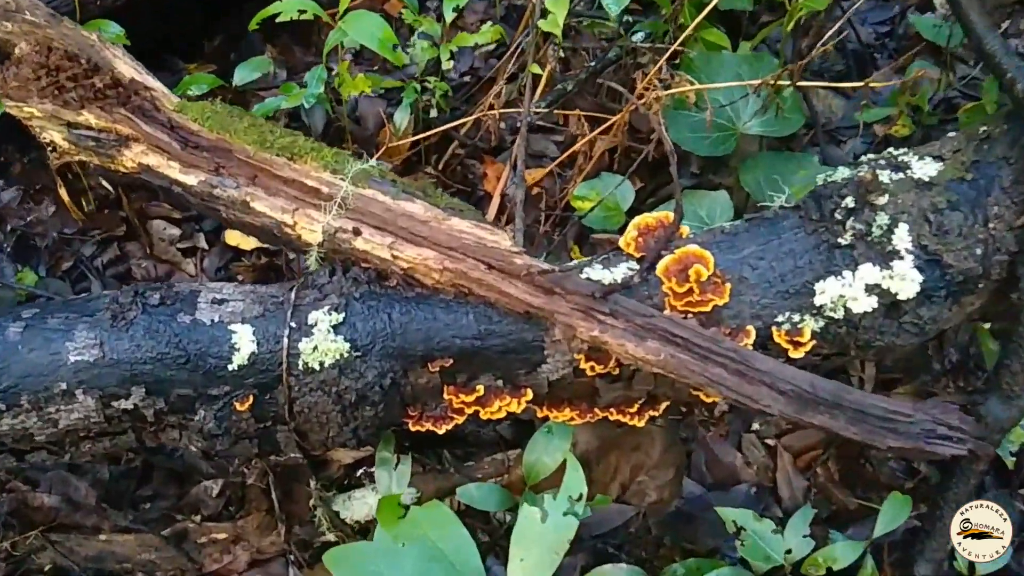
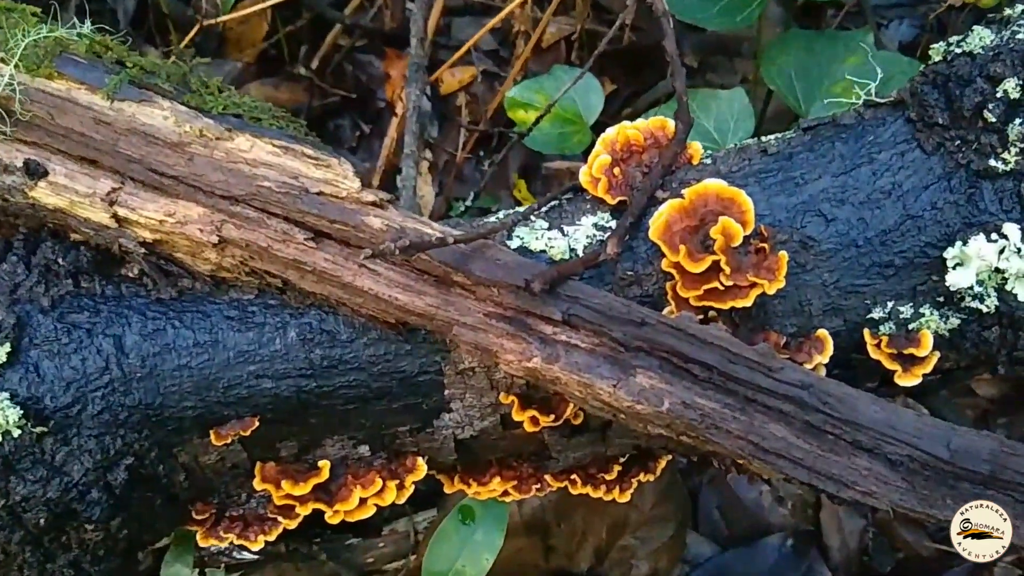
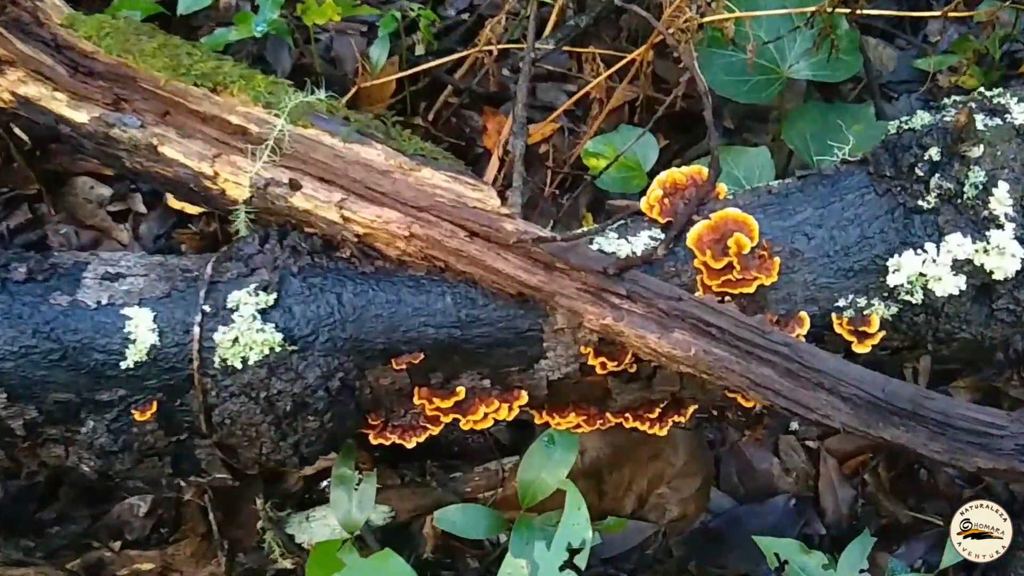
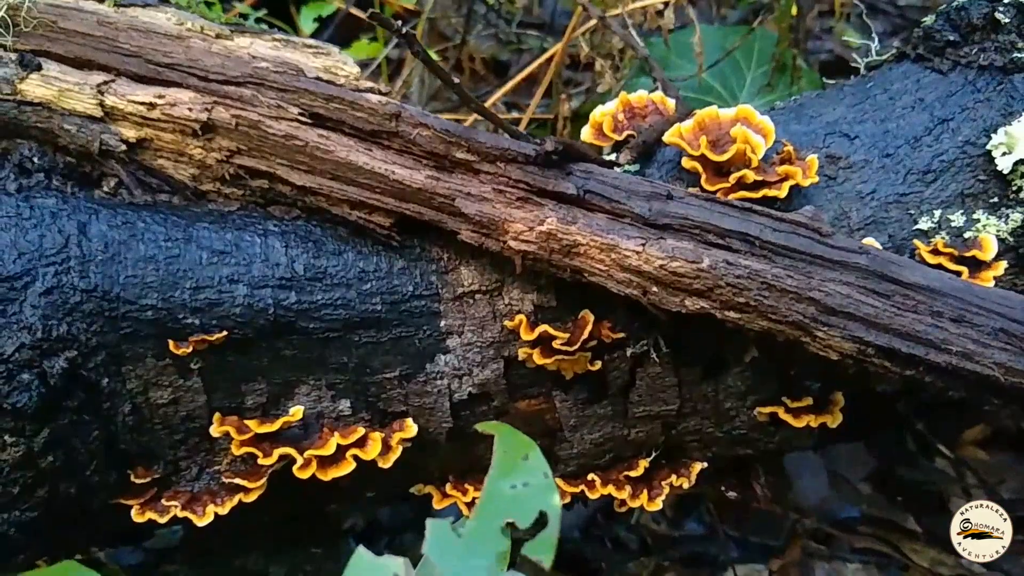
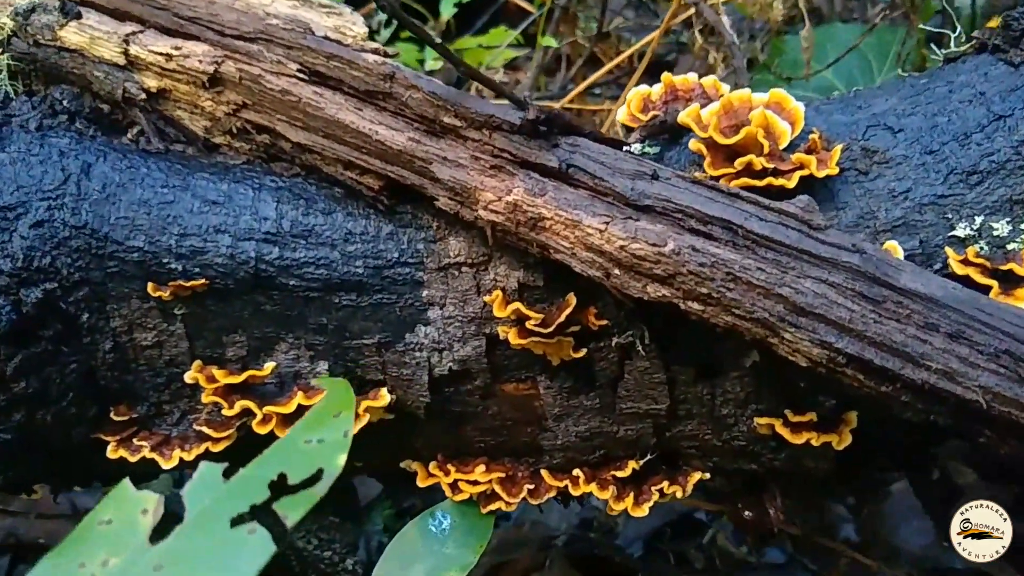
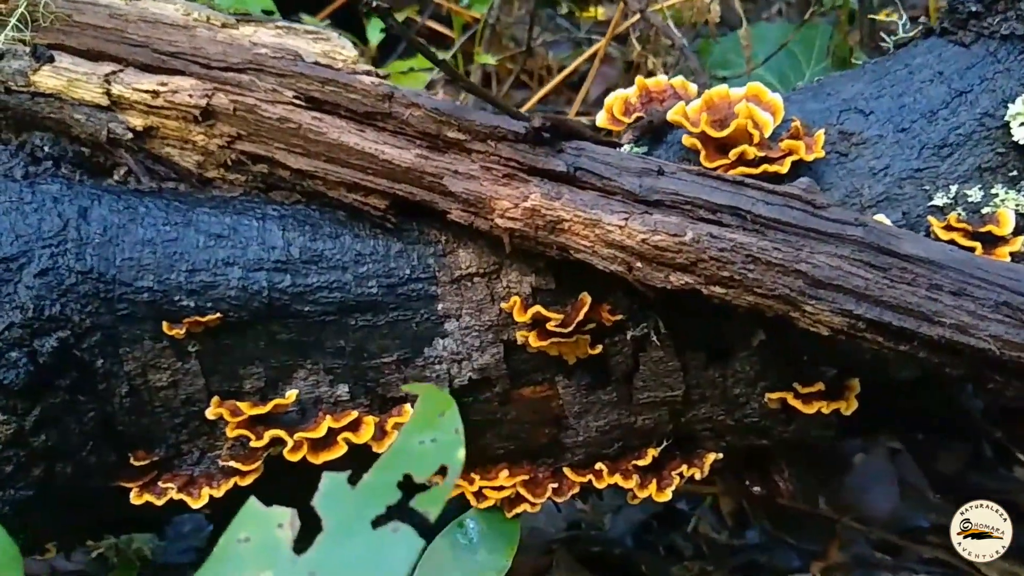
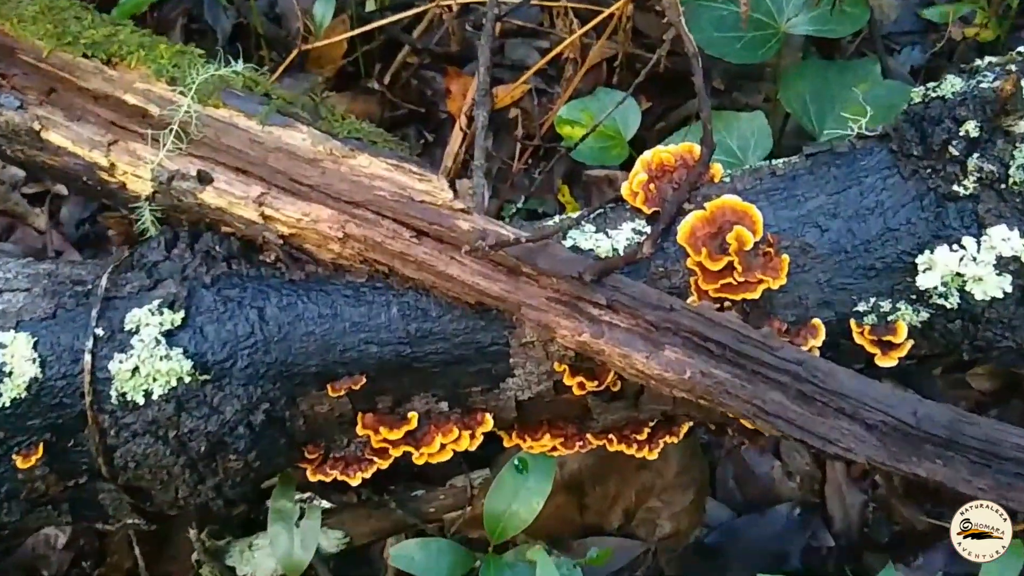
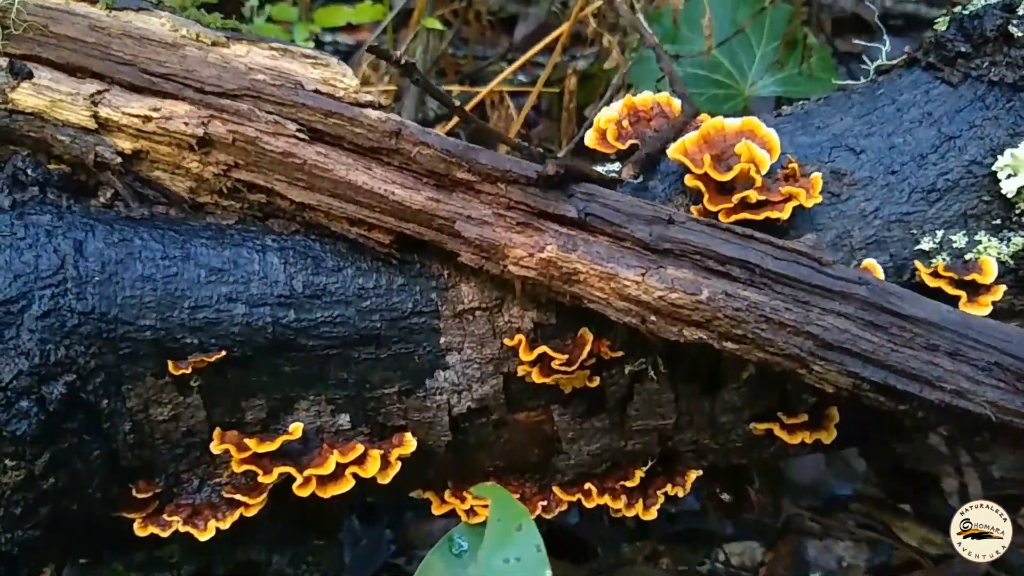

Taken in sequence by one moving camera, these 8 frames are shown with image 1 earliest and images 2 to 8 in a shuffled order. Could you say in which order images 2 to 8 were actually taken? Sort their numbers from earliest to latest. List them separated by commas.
3, 7, 2, 8, 4, 6, 5
